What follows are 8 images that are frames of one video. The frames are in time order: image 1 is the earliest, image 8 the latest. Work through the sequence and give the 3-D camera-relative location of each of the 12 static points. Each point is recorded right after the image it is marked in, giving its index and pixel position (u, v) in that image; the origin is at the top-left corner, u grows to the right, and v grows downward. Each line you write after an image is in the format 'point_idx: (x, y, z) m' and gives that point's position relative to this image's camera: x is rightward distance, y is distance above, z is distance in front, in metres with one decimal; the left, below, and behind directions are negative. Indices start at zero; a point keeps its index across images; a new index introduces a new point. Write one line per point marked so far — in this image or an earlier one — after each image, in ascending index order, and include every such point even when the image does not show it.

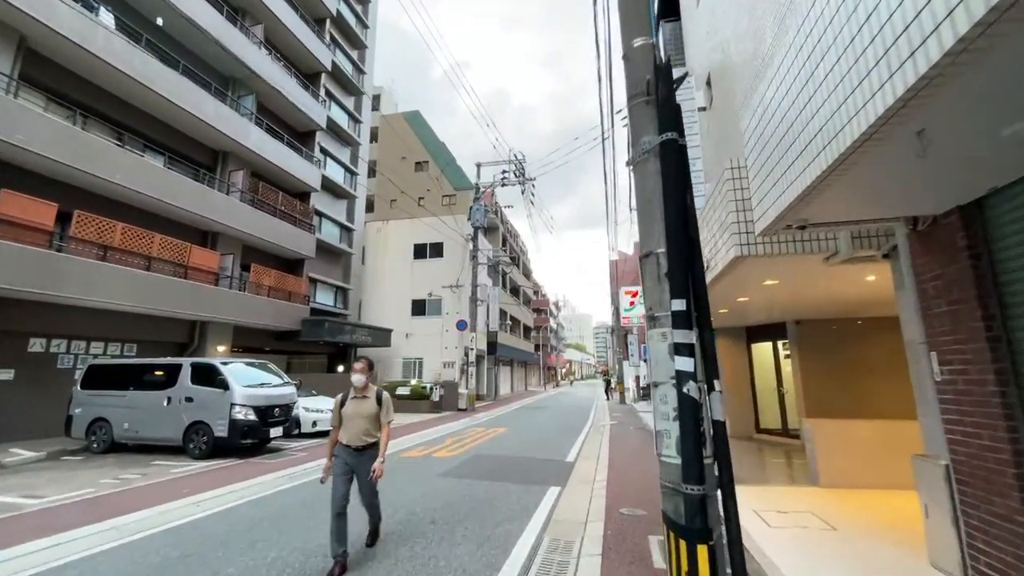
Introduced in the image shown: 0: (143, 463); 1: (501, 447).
0: (-7.1, -3.3, +8.4) m
1: (-0.2, -3.6, +10.0) m
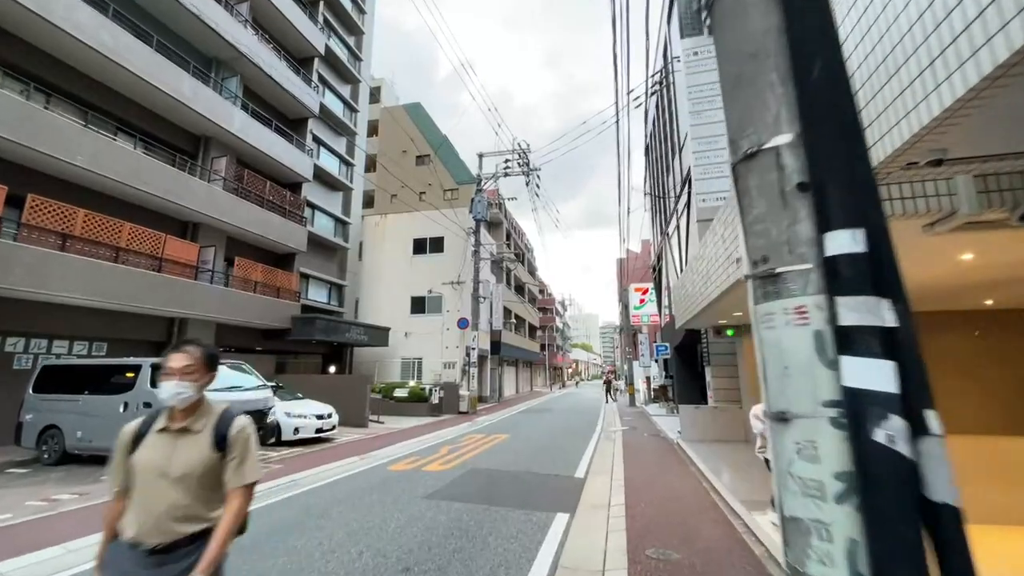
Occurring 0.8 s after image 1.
0: (-7.0, -3.2, +7.4) m
1: (-0.2, -3.5, +8.9) m
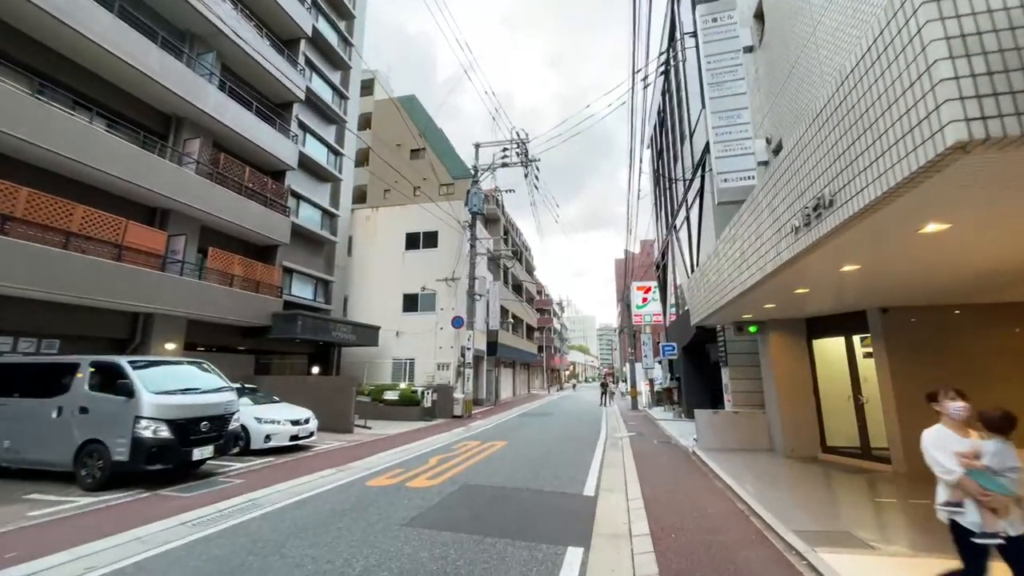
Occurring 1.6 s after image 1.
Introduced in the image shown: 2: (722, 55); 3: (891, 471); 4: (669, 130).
0: (-7.1, -2.9, +6.2) m
1: (-0.2, -3.3, +7.7) m
2: (+4.5, +5.0, +9.4) m
3: (+6.2, -3.0, +7.2) m
4: (+6.2, +6.2, +17.3) m
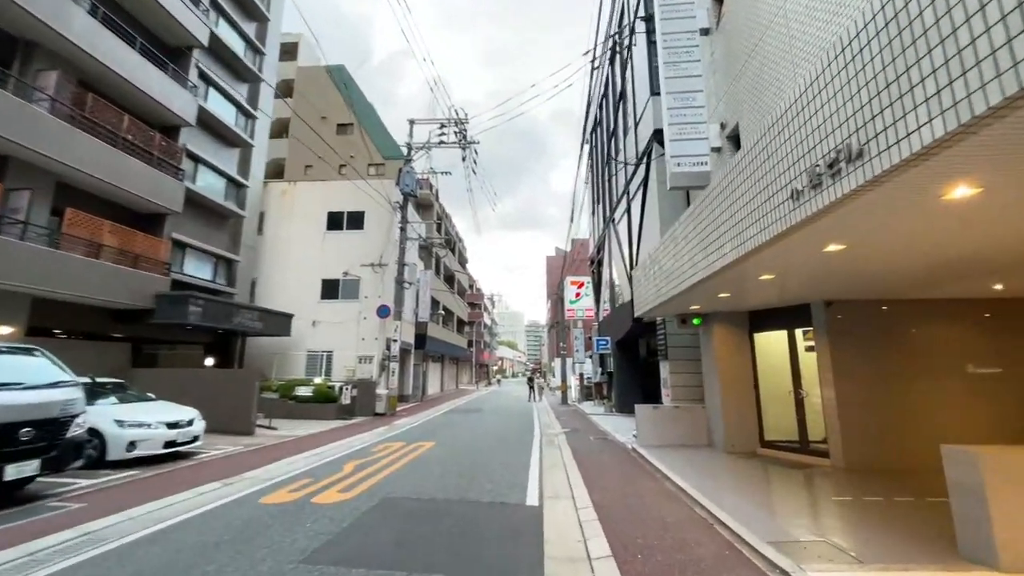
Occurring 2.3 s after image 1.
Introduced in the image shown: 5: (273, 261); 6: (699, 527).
0: (-7.8, -2.4, +4.1) m
1: (-1.3, -2.9, +6.7) m
2: (+3.4, +5.2, +9.0) m
3: (+5.2, -2.9, +7.1) m
4: (+3.9, +6.4, +17.0) m
5: (-10.5, +1.2, +19.5) m
6: (+2.1, -2.6, +4.8) m
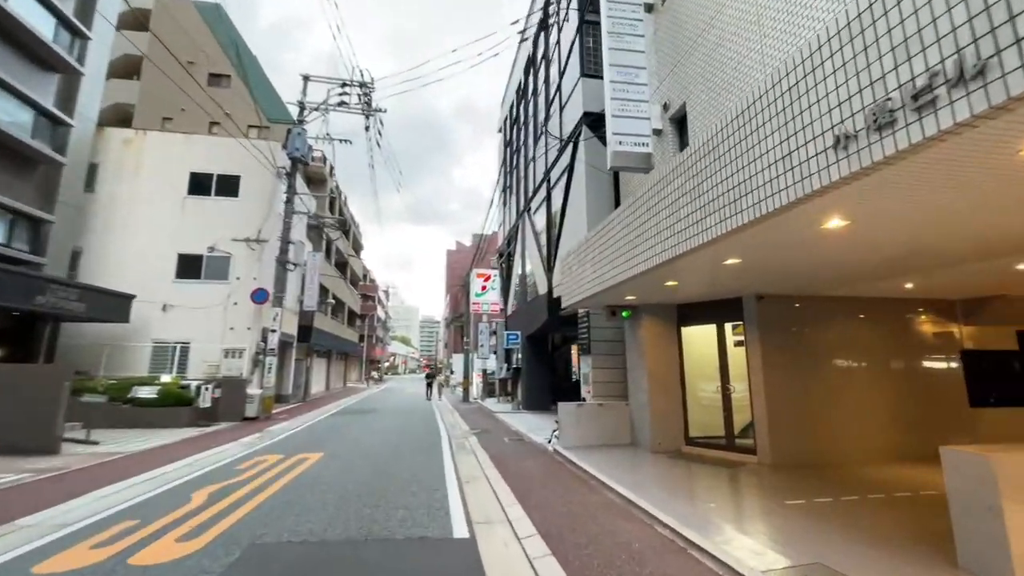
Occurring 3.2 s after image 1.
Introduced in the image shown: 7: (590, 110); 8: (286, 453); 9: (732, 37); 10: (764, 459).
0: (-7.9, -1.8, +1.0) m
1: (-2.3, -2.5, +5.0) m
2: (+2.1, +5.4, +8.3) m
3: (+3.9, -2.8, +7.0) m
4: (+0.8, +6.7, +16.3) m
5: (-14.0, +2.1, +15.3) m
6: (+1.4, -2.4, +4.0) m
7: (+1.9, +4.4, +10.8) m
8: (-4.7, -3.4, +9.2) m
9: (+3.2, +3.7, +6.4) m
10: (+4.0, -2.7, +7.0) m
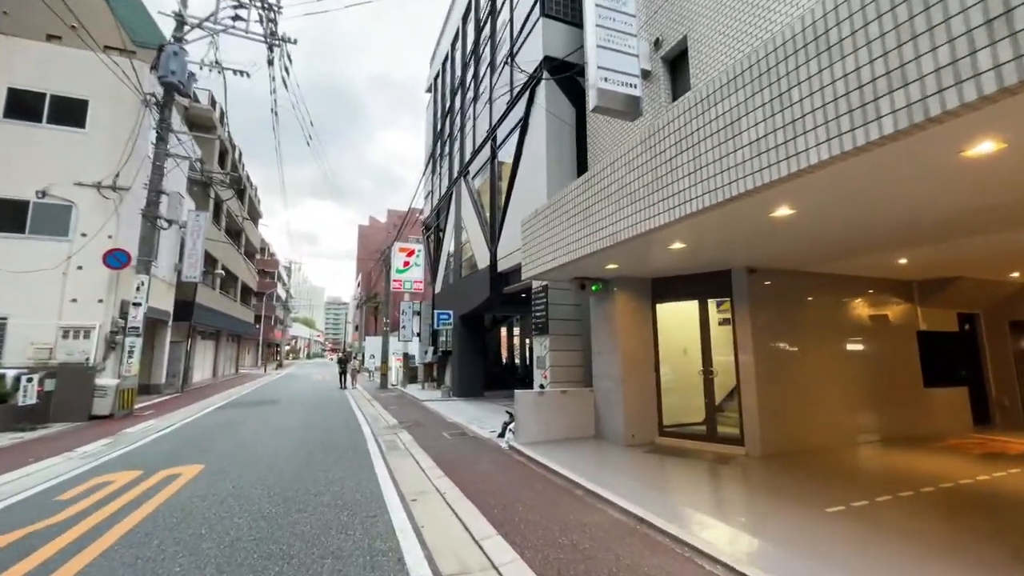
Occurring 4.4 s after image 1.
0: (-7.1, -1.3, -2.0) m
1: (-2.4, -2.1, +3.1) m
2: (+1.6, +5.9, +6.9) m
3: (+3.3, -2.4, +6.3) m
4: (-1.2, +7.5, +14.4) m
5: (-15.7, +3.3, +10.8) m
6: (+1.5, -2.1, +2.8) m
7: (+0.9, +5.0, +9.3) m
8: (-5.6, -2.7, +6.7) m
9: (+2.9, +4.1, +5.3) m
10: (+3.4, -2.3, +6.3) m
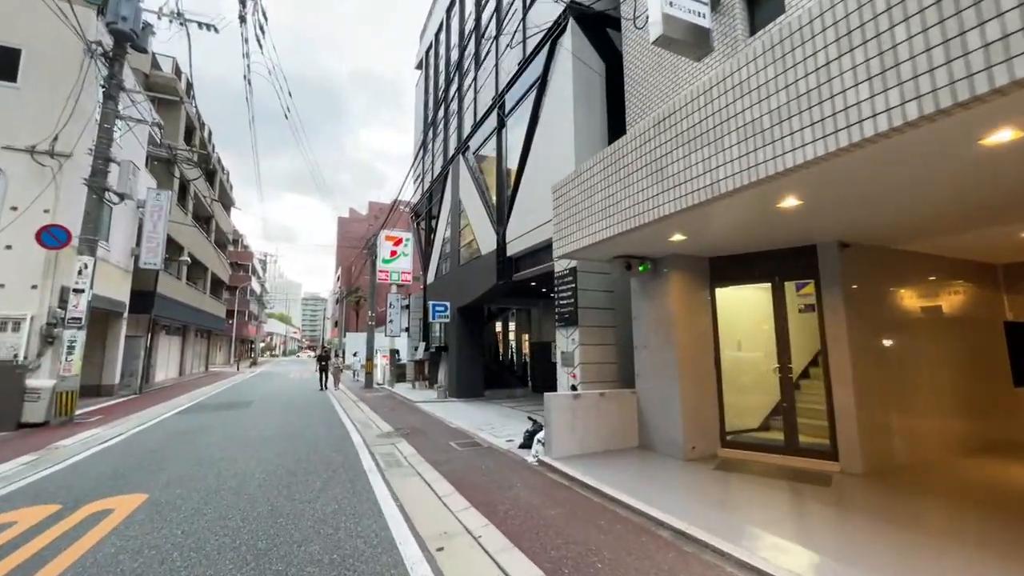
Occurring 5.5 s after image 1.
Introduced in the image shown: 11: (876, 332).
0: (-6.3, -1.1, -3.6) m
1: (-1.8, -1.8, +1.7) m
2: (+2.0, +6.1, +5.6) m
3: (+3.8, -2.1, +5.1) m
4: (-1.1, +7.9, +13.0) m
5: (-15.4, +3.7, +8.7) m
6: (+2.1, -1.8, +1.6) m
7: (+1.2, +5.2, +8.0) m
8: (-5.1, -2.4, +5.1) m
9: (+3.5, +4.3, +4.0) m
10: (+3.9, -2.1, +5.1) m
11: (+4.5, -0.5, +5.4) m
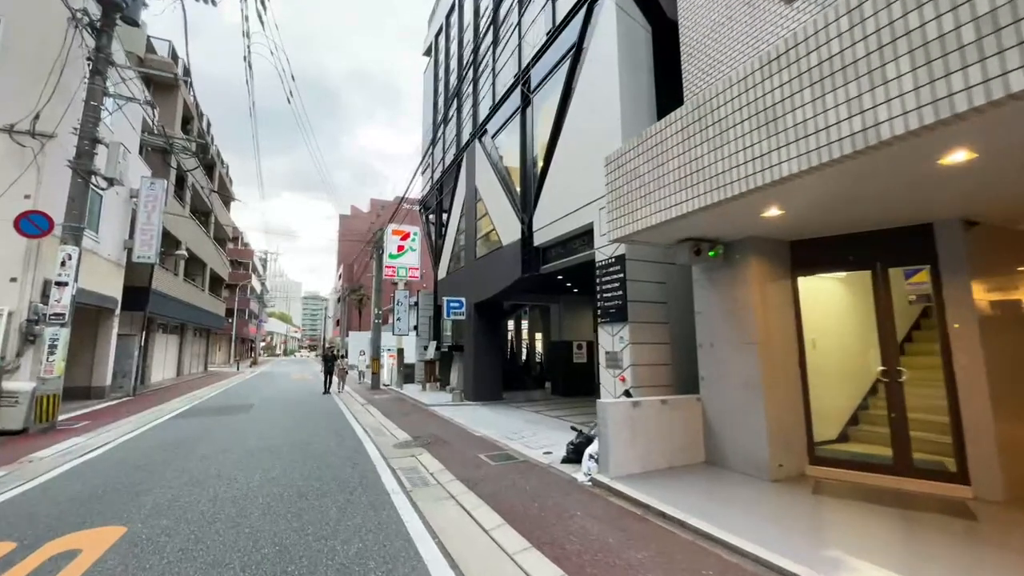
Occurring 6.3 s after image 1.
0: (-5.7, -0.9, -4.5) m
1: (-1.2, -1.7, +0.8) m
2: (+2.6, +6.3, +4.7) m
3: (+4.3, -2.0, +4.1) m
4: (-0.5, +8.0, +12.1) m
5: (-14.8, +3.8, +7.8) m
6: (+2.6, -1.7, +0.7) m
7: (+1.8, +5.4, +7.1) m
8: (-4.5, -2.2, +4.2) m
9: (+4.0, +4.5, +3.1) m
10: (+4.5, -1.9, +4.2) m
11: (+5.0, -0.4, +4.5) m
